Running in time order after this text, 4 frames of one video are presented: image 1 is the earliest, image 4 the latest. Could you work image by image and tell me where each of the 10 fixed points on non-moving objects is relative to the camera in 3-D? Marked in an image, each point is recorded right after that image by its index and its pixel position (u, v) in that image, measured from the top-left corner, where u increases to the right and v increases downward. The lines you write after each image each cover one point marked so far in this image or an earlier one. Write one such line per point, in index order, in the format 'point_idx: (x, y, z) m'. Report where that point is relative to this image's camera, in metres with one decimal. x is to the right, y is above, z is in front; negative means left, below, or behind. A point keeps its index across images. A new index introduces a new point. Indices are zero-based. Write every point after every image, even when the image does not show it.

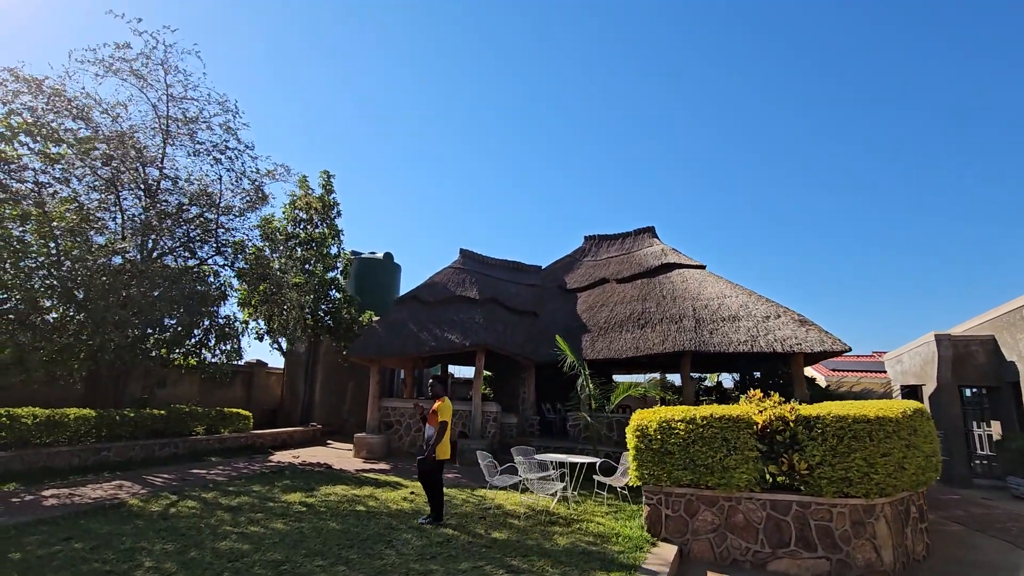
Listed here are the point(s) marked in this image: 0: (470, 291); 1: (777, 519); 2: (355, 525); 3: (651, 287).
0: (-1.0, -0.1, +12.9) m
1: (+2.8, -2.4, +5.7) m
2: (-1.7, -2.6, +6.2) m
3: (+3.1, 0.0, +12.4) m
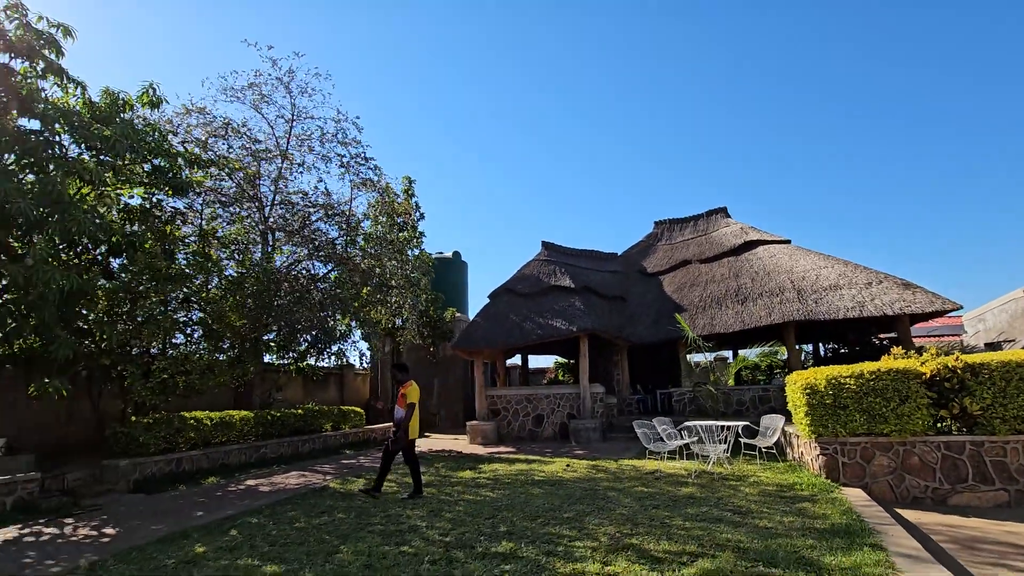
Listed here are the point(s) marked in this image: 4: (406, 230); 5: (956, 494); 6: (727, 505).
0: (+1.2, +0.2, +13.5) m
1: (+5.0, -1.9, +6.3) m
2: (+0.5, -2.5, +6.8) m
3: (+5.3, +0.5, +12.9) m
4: (-2.8, +1.5, +15.0) m
5: (+5.0, -2.3, +6.2) m
6: (+2.2, -2.3, +5.8) m
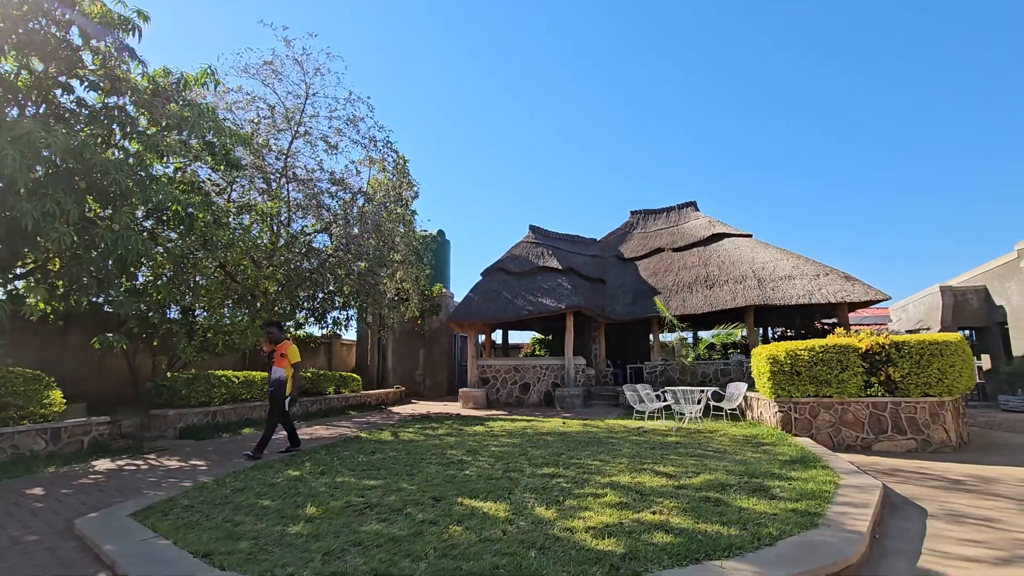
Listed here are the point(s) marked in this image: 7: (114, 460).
0: (+1.0, +0.7, +14.8) m
1: (+5.3, -1.8, +7.9) m
2: (+0.7, -2.2, +8.2) m
3: (+5.2, +0.9, +14.5) m
4: (-3.1, +2.2, +15.9) m
5: (+5.2, -2.2, +7.9) m
6: (+2.5, -2.1, +7.3) m
7: (-5.0, -2.2, +7.0) m
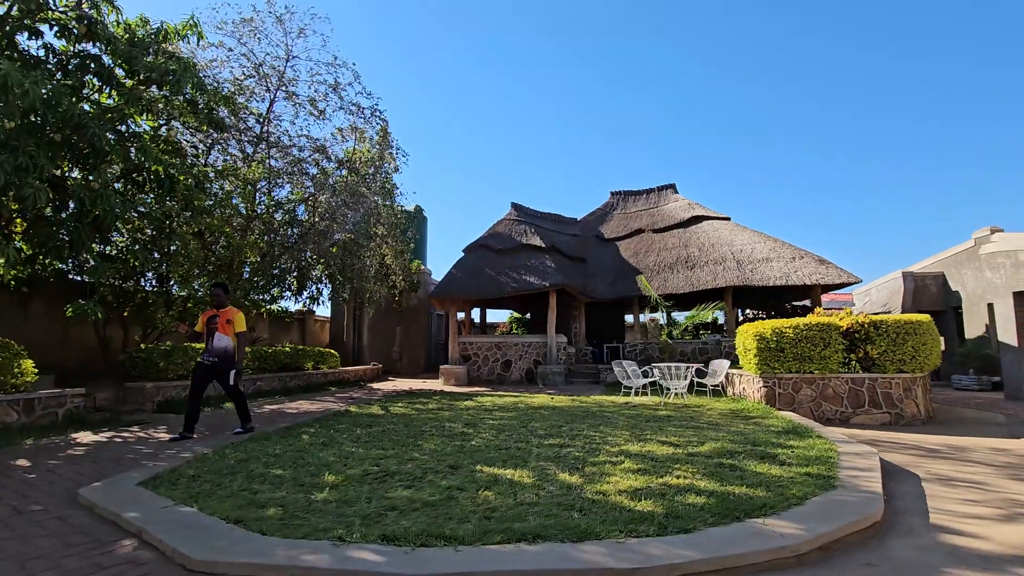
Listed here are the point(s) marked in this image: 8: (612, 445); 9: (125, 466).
0: (+0.5, +1.3, +14.8) m
1: (+5.2, -1.5, +8.3) m
2: (+0.7, -1.8, +8.2) m
3: (+4.7, +1.4, +14.8) m
4: (-3.6, +2.9, +15.6) m
5: (+5.1, -1.9, +8.3) m
6: (+2.5, -1.8, +7.5) m
7: (-5.0, -1.7, +6.7) m
8: (+1.0, -1.6, +5.5) m
9: (-3.4, -1.6, +4.8) m
